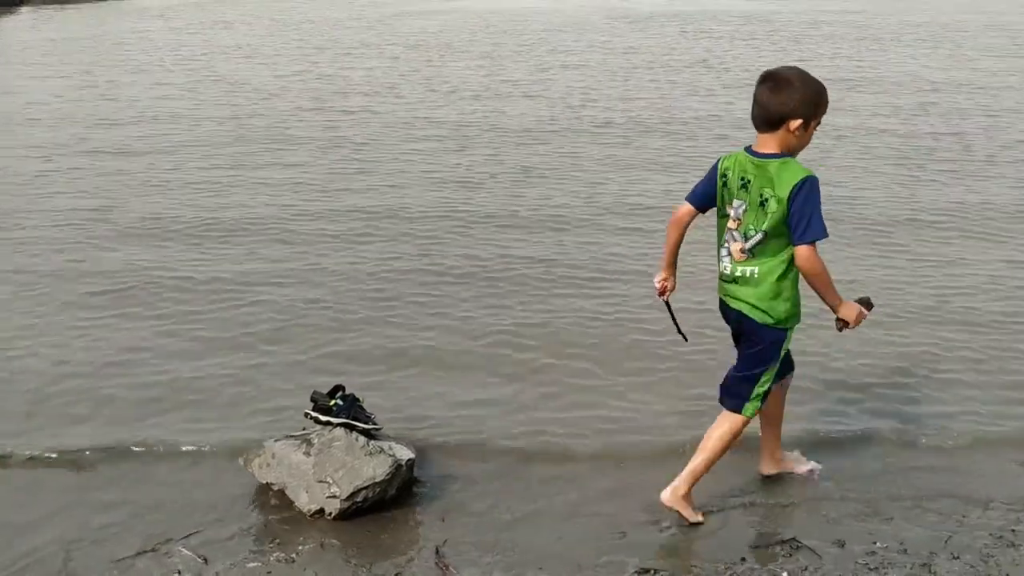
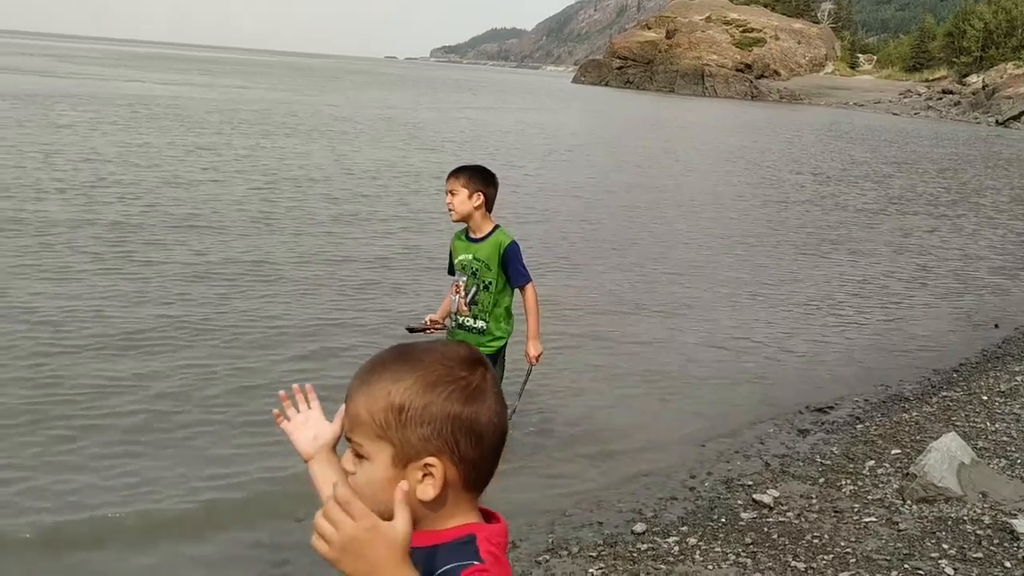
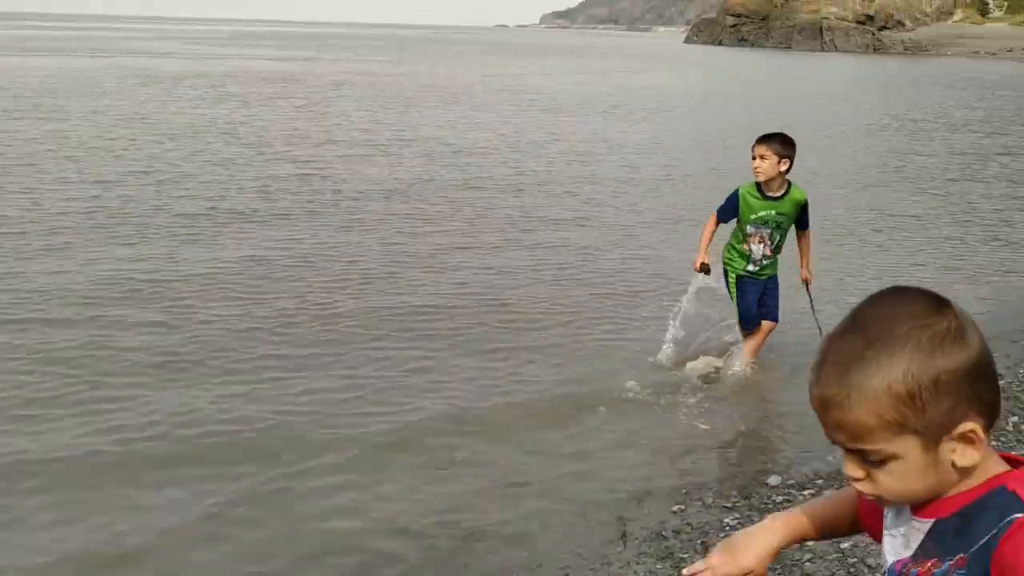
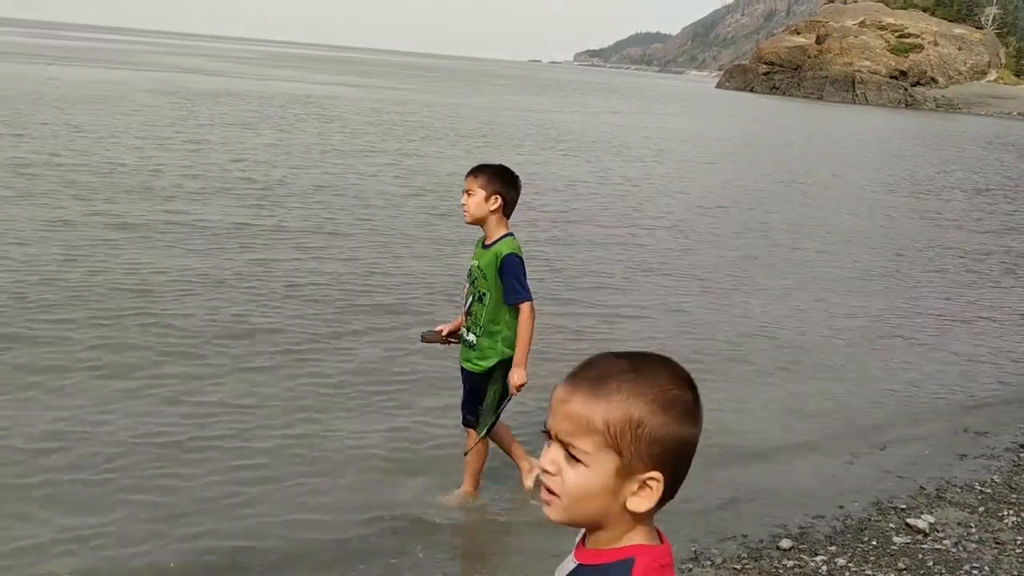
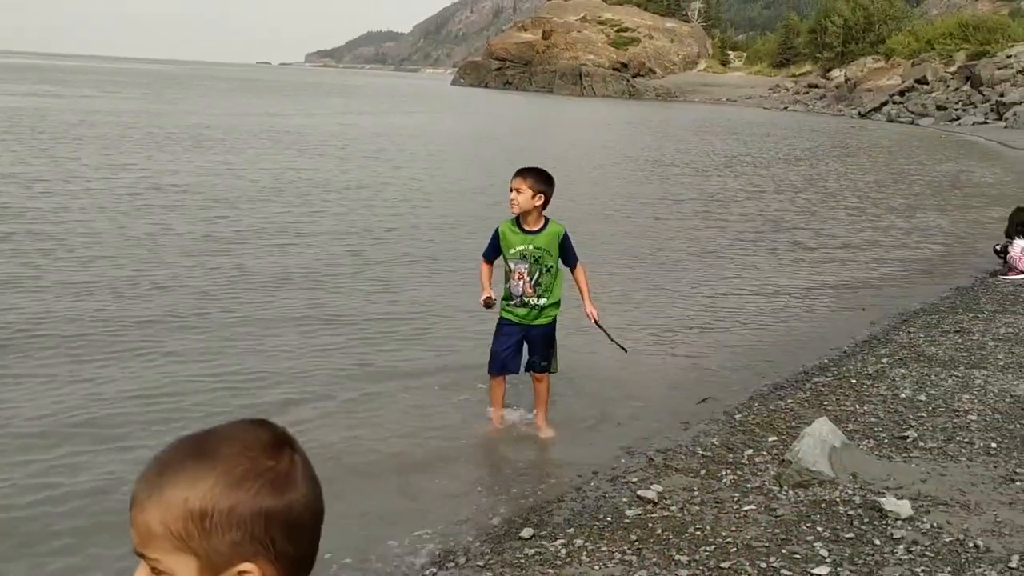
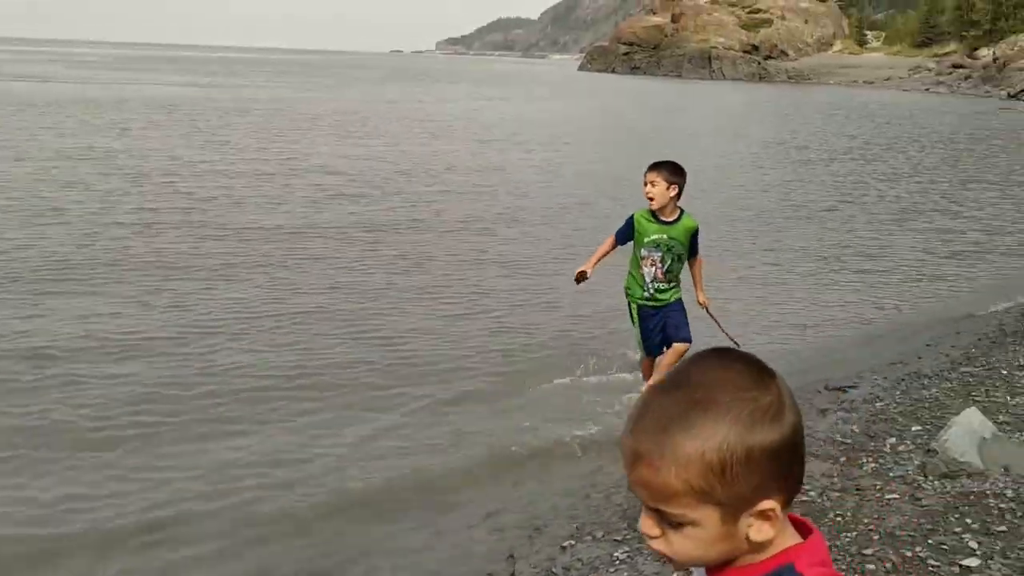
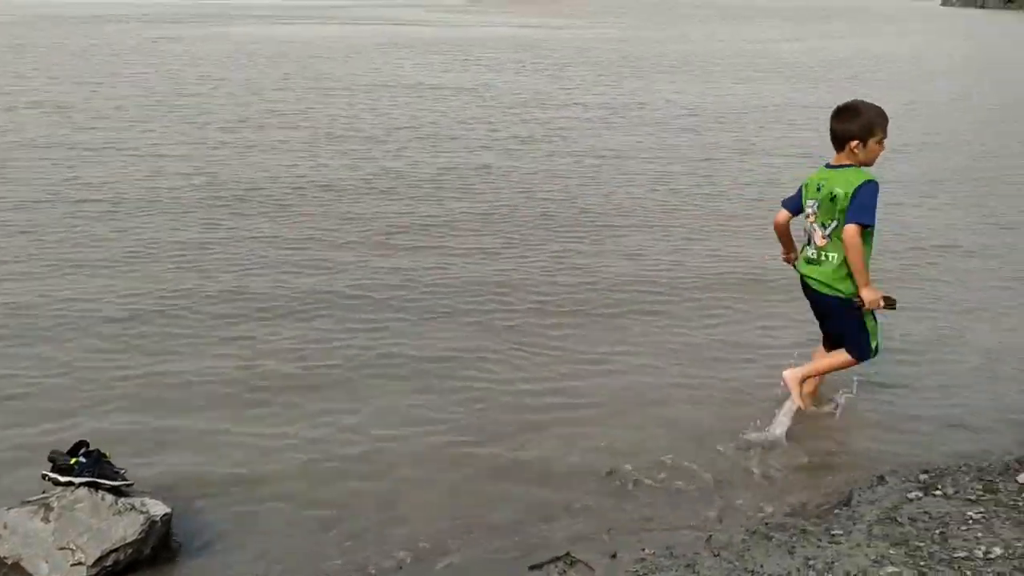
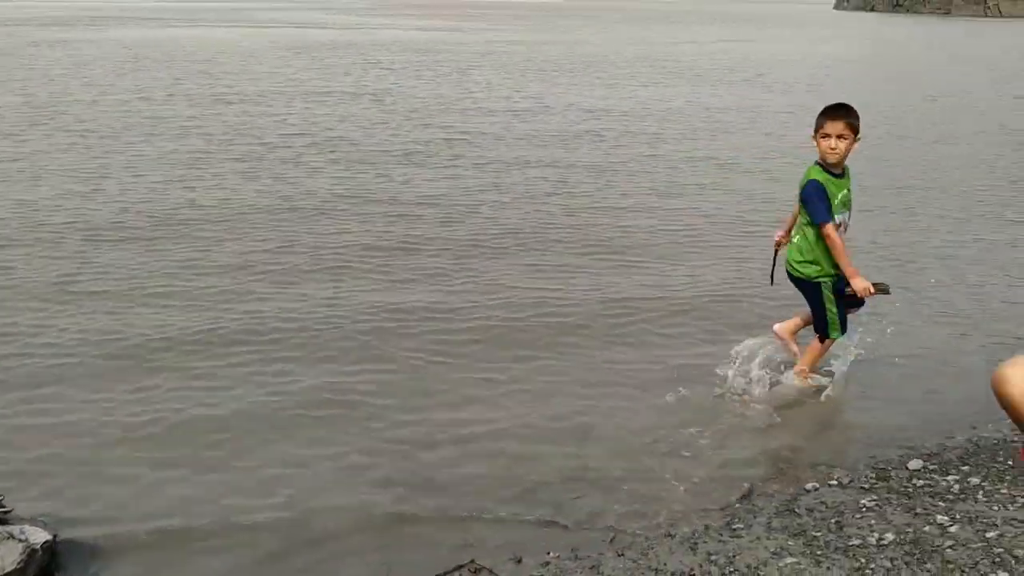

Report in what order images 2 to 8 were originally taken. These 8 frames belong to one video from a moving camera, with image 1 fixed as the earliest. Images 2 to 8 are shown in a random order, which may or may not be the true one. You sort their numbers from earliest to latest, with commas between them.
7, 8, 3, 6, 5, 2, 4
